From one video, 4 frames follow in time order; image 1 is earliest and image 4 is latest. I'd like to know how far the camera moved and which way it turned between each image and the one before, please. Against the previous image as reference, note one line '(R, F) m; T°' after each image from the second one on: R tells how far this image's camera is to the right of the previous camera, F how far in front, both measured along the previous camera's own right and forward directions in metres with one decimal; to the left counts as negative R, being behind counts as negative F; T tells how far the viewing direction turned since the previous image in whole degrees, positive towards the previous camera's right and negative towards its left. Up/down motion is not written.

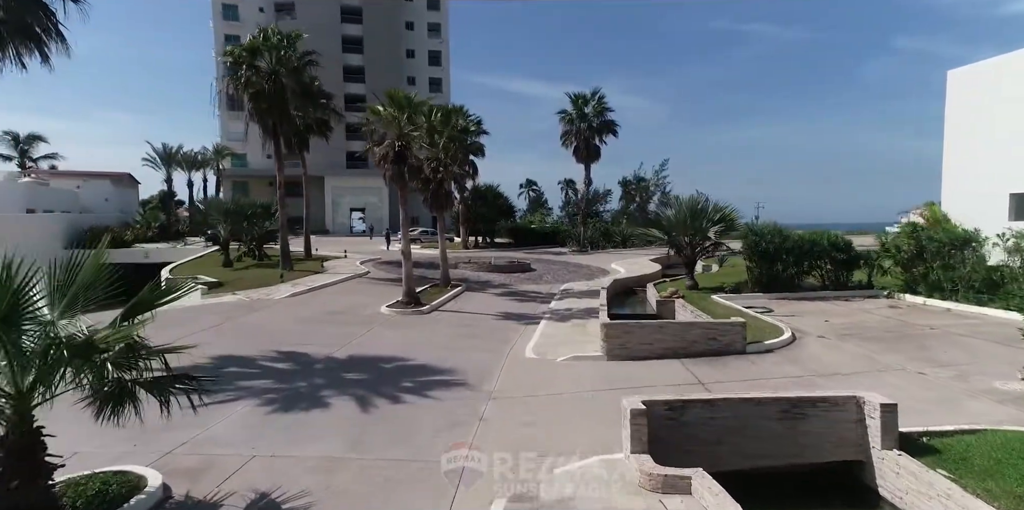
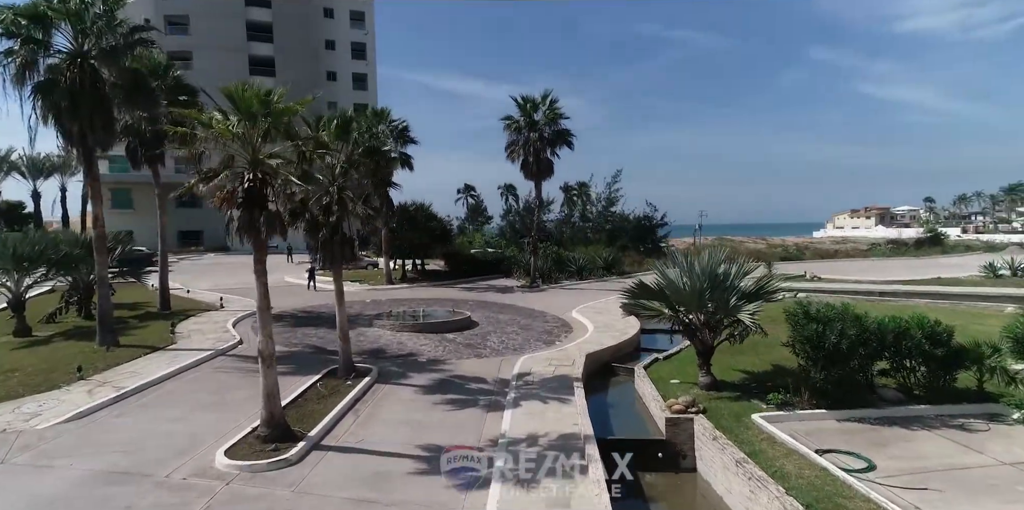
(+0.2, +6.0) m; +6°
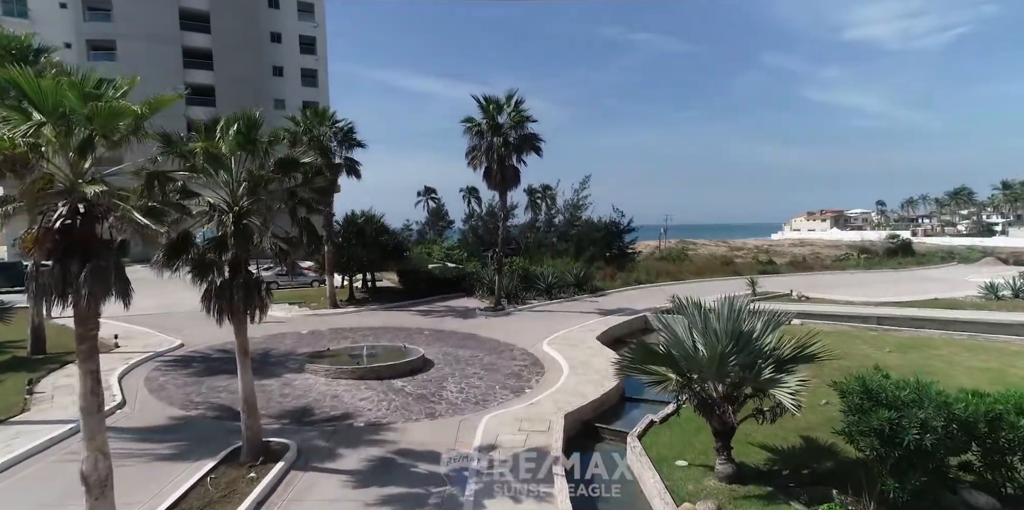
(+0.1, +3.0) m; +4°
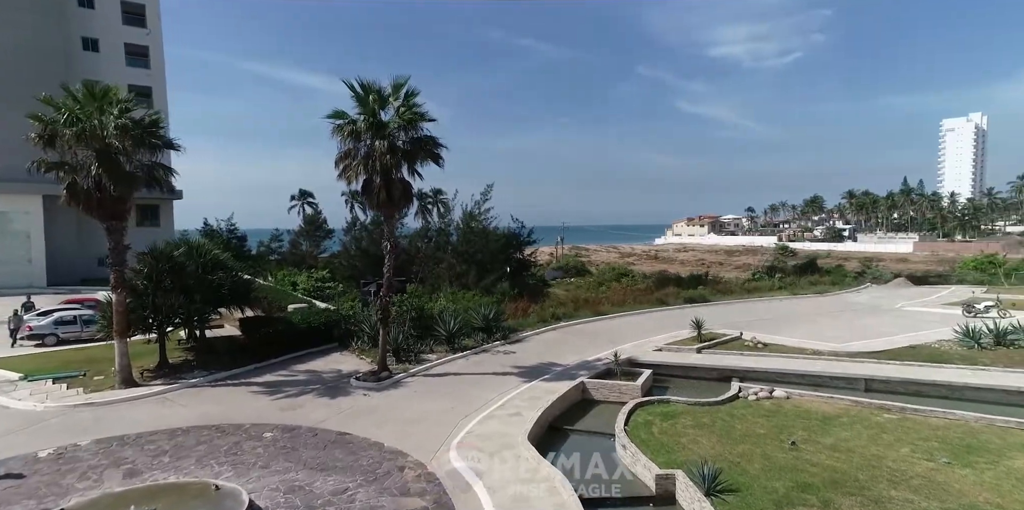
(0.0, +6.6) m; +11°
